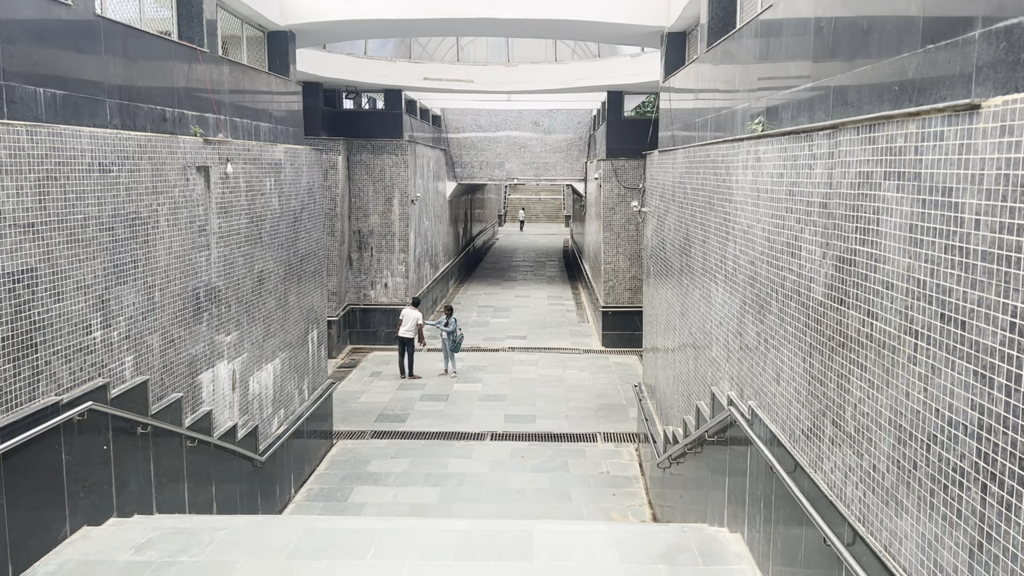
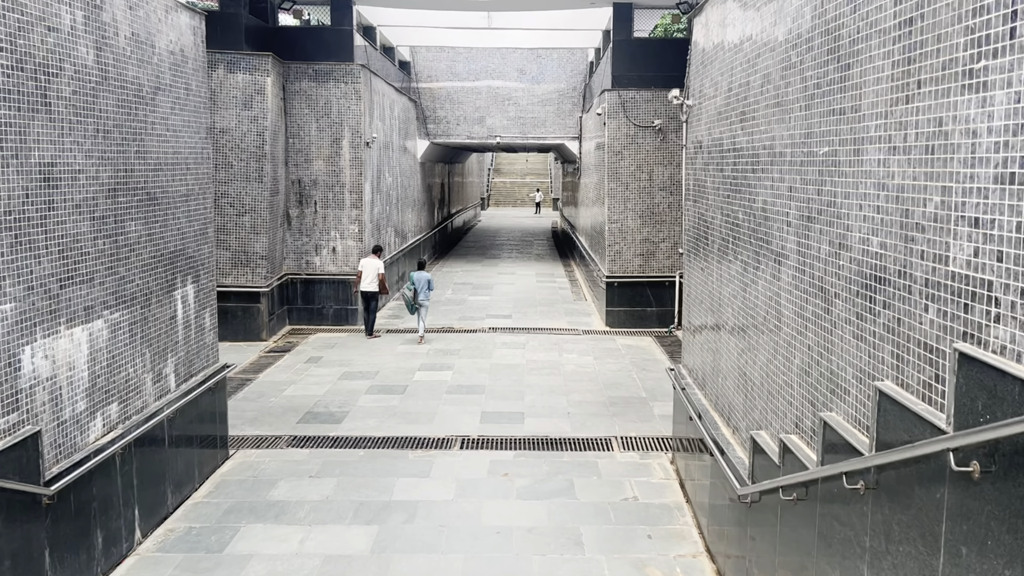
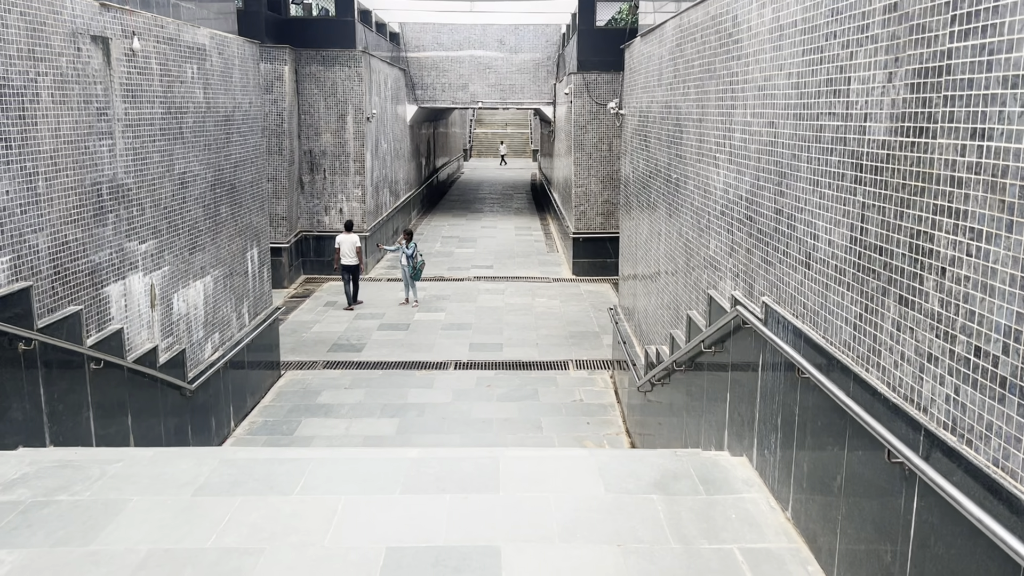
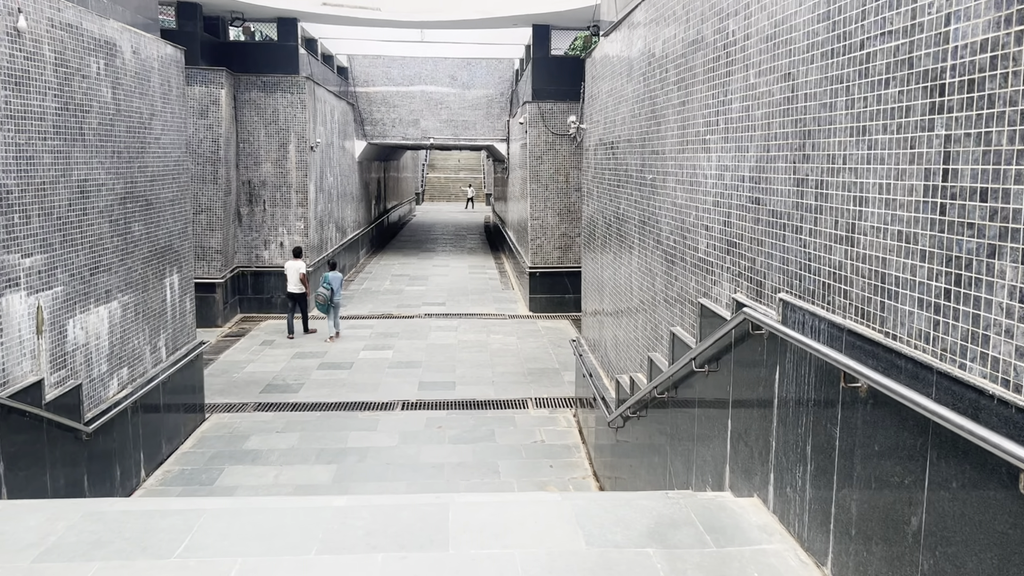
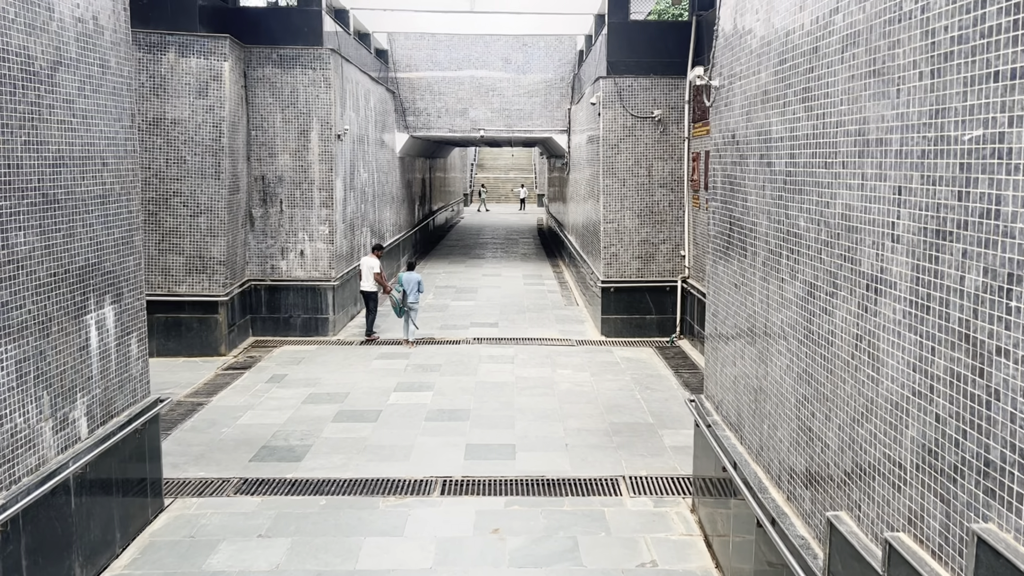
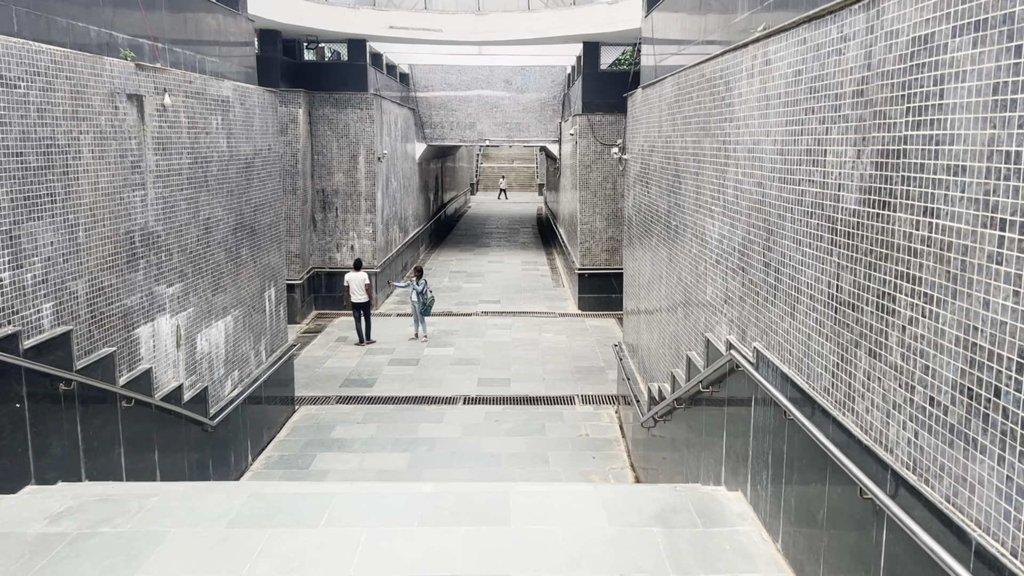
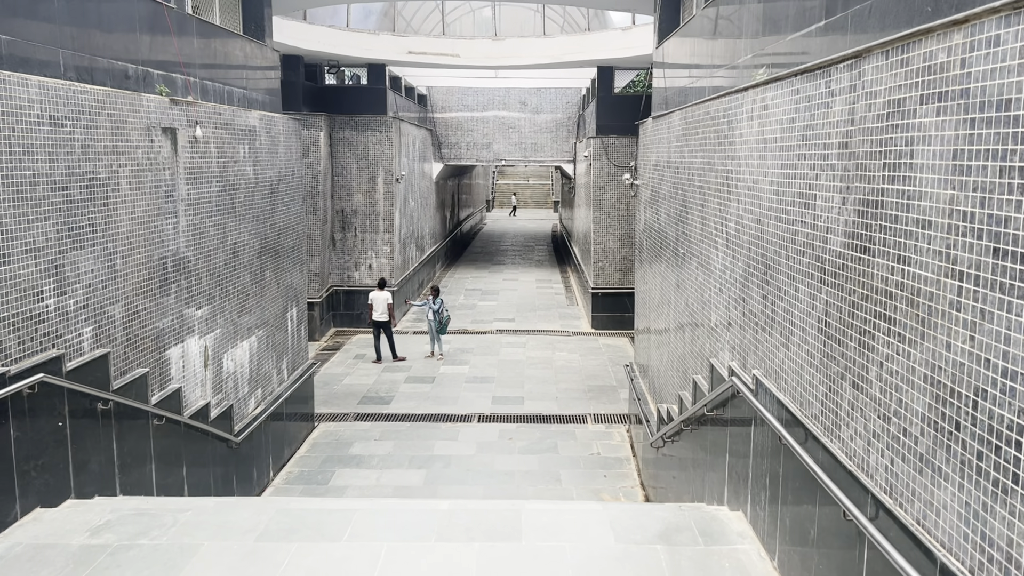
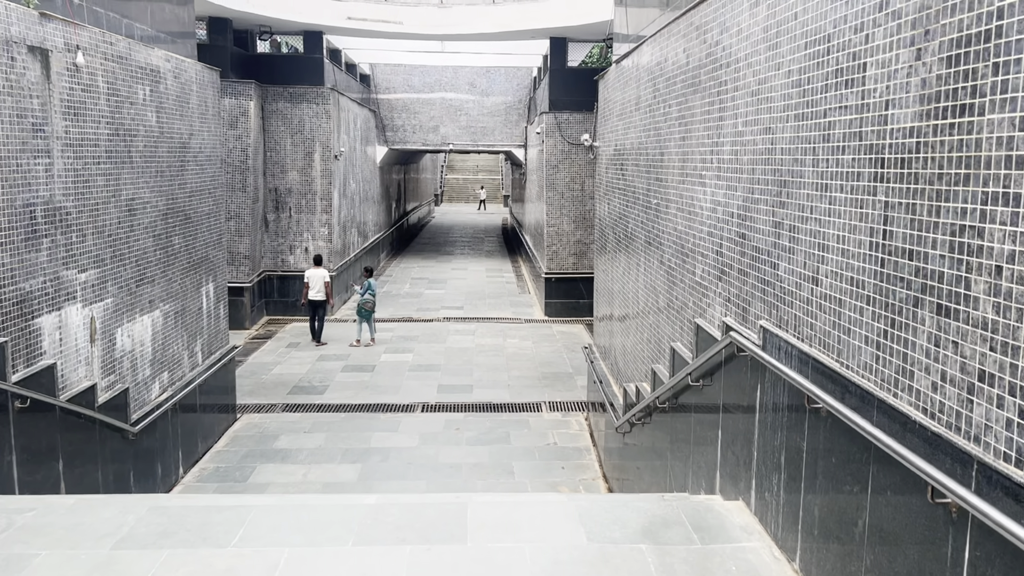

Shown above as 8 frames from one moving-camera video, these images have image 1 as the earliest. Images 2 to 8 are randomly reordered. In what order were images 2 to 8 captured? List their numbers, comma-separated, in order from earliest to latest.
7, 6, 3, 8, 4, 2, 5
